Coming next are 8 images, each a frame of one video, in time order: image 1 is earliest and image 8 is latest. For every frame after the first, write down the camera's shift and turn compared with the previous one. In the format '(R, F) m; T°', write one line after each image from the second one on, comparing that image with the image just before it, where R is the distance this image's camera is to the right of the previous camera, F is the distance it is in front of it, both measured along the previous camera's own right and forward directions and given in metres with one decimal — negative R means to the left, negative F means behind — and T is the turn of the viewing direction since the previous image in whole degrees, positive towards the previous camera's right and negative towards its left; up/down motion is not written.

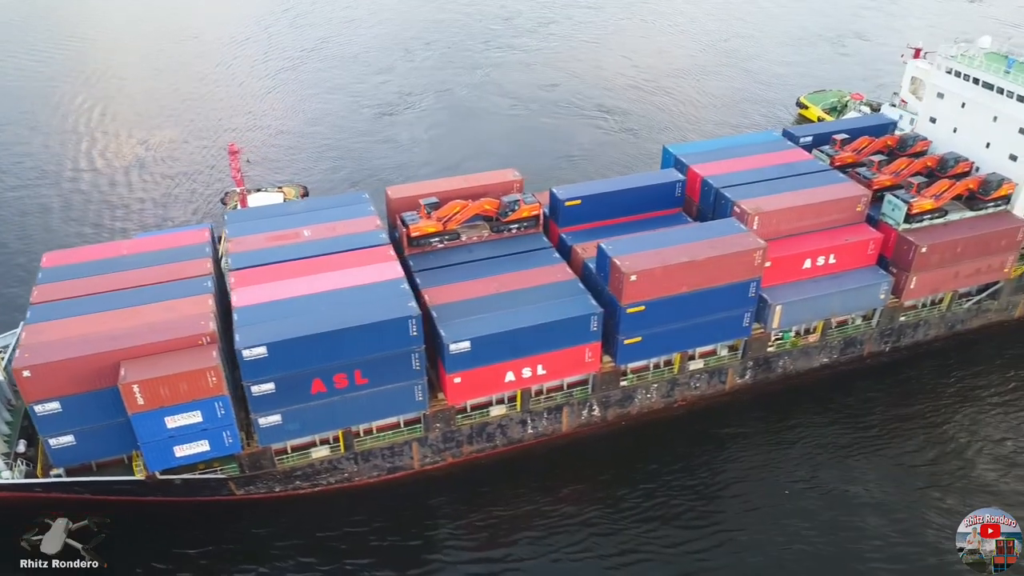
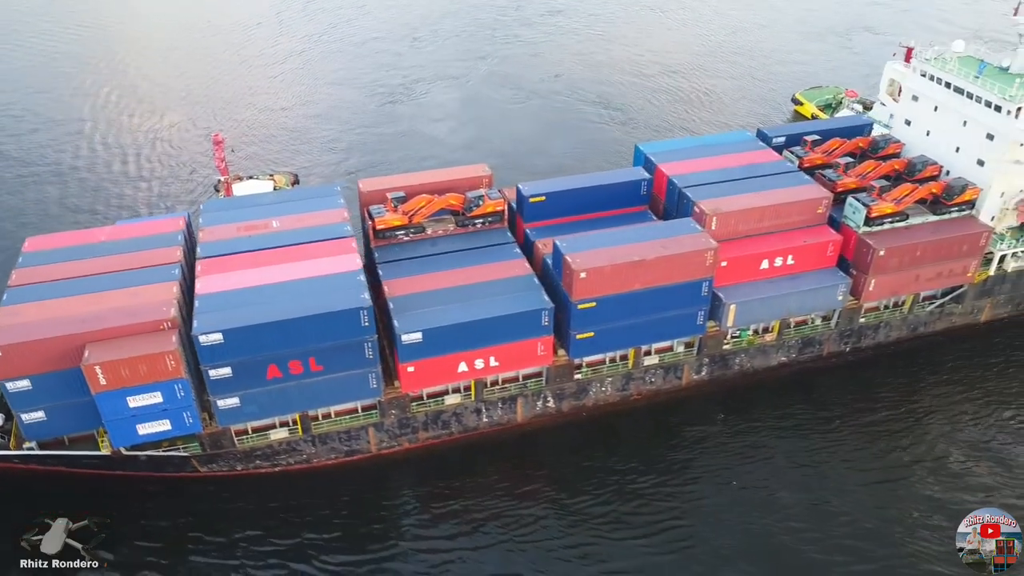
(+2.9, -1.0) m; -2°
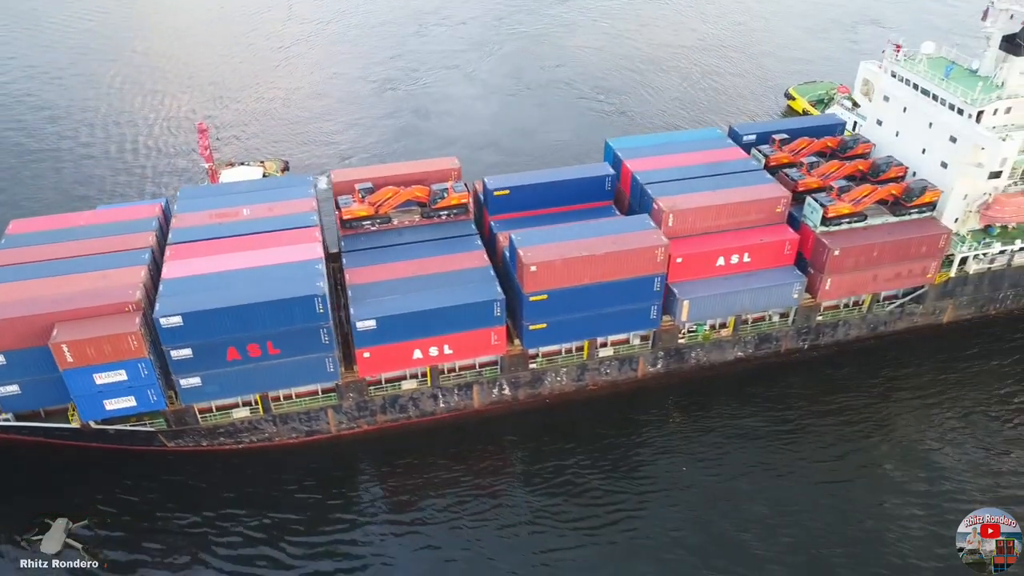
(+3.0, -1.0) m; -2°
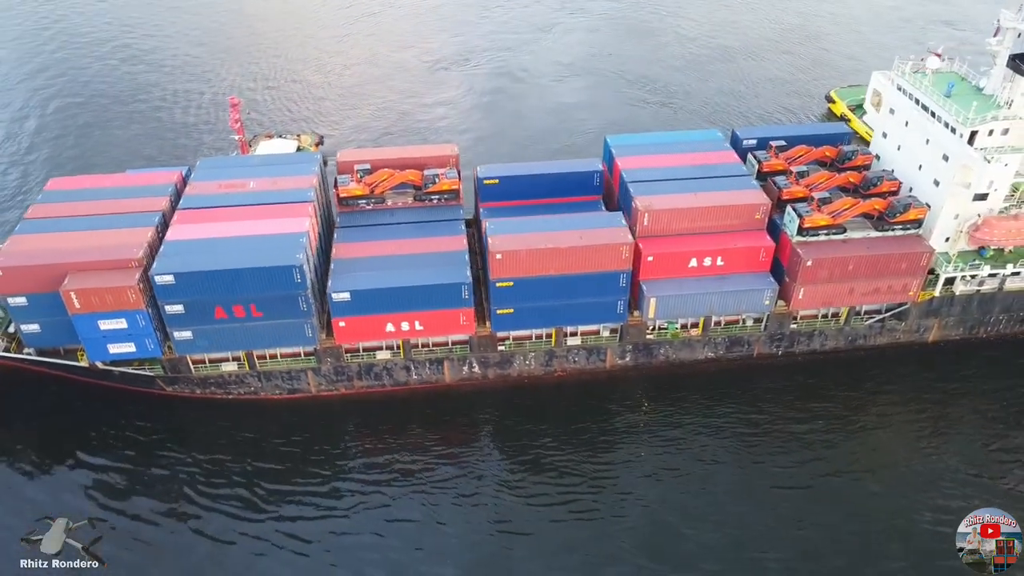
(+5.1, -1.6) m; -6°
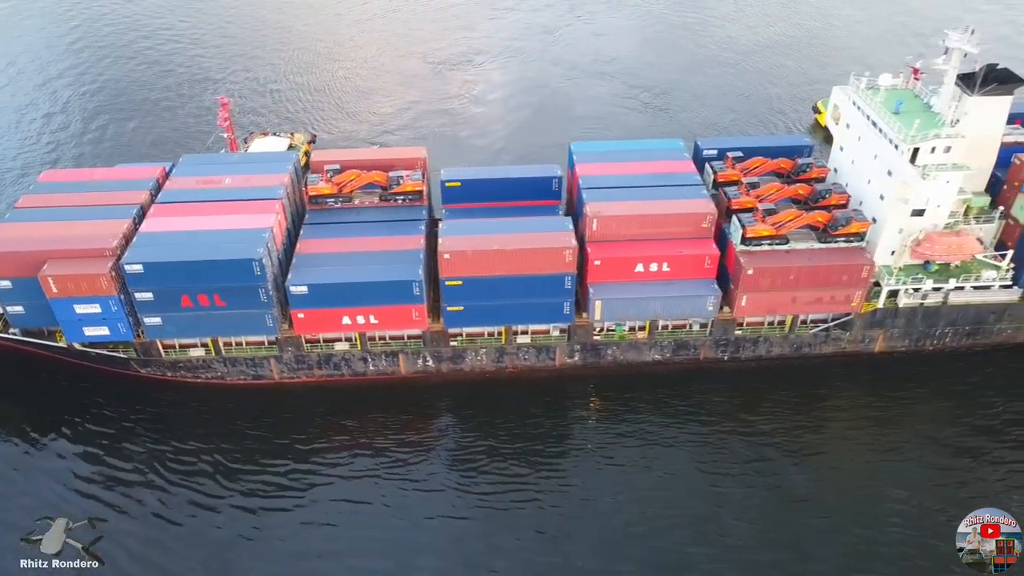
(+3.9, -1.6) m; -3°
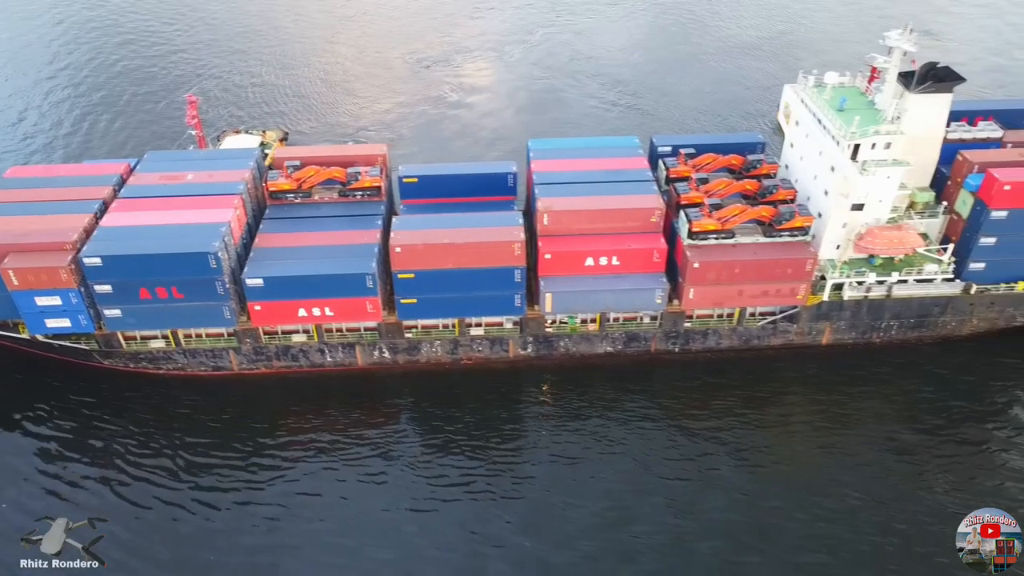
(+2.3, -0.9) m; 0°
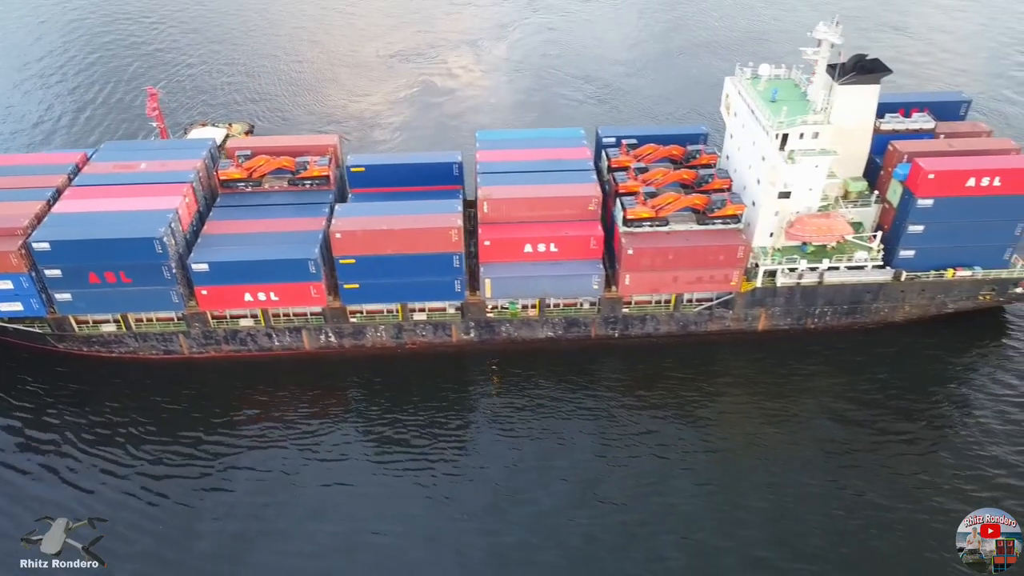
(+3.0, -1.1) m; 0°
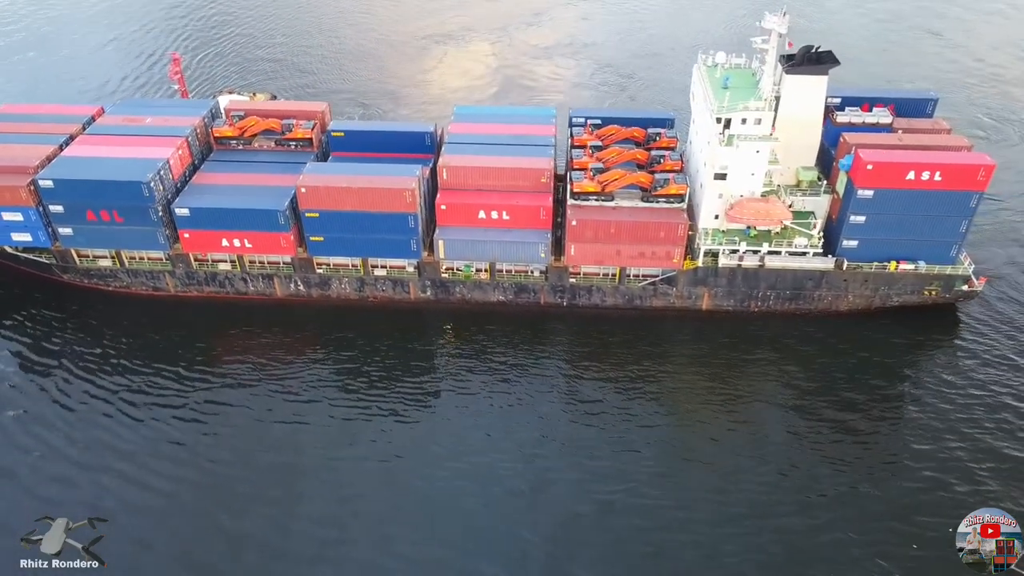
(+6.4, -2.3) m; -5°
